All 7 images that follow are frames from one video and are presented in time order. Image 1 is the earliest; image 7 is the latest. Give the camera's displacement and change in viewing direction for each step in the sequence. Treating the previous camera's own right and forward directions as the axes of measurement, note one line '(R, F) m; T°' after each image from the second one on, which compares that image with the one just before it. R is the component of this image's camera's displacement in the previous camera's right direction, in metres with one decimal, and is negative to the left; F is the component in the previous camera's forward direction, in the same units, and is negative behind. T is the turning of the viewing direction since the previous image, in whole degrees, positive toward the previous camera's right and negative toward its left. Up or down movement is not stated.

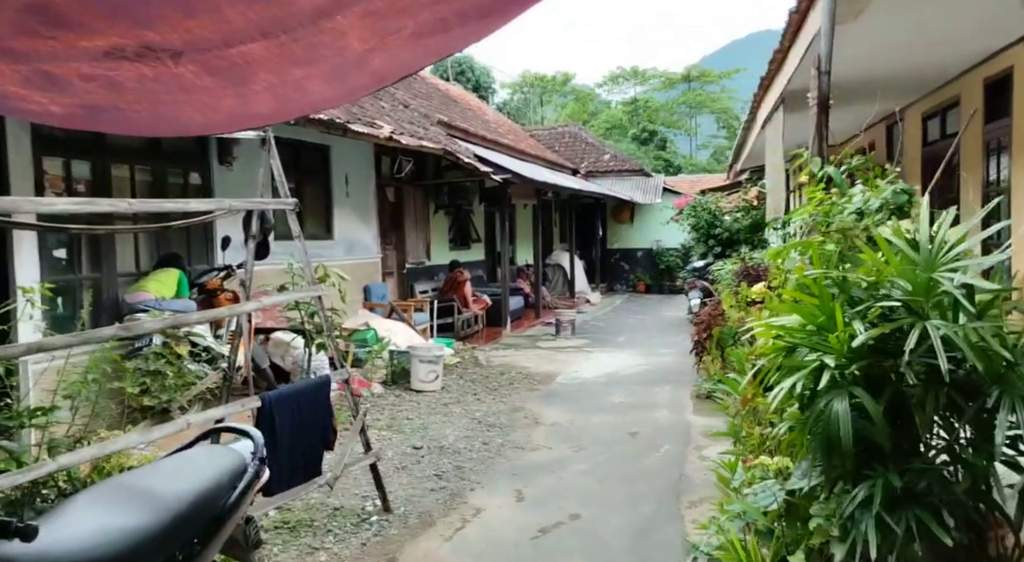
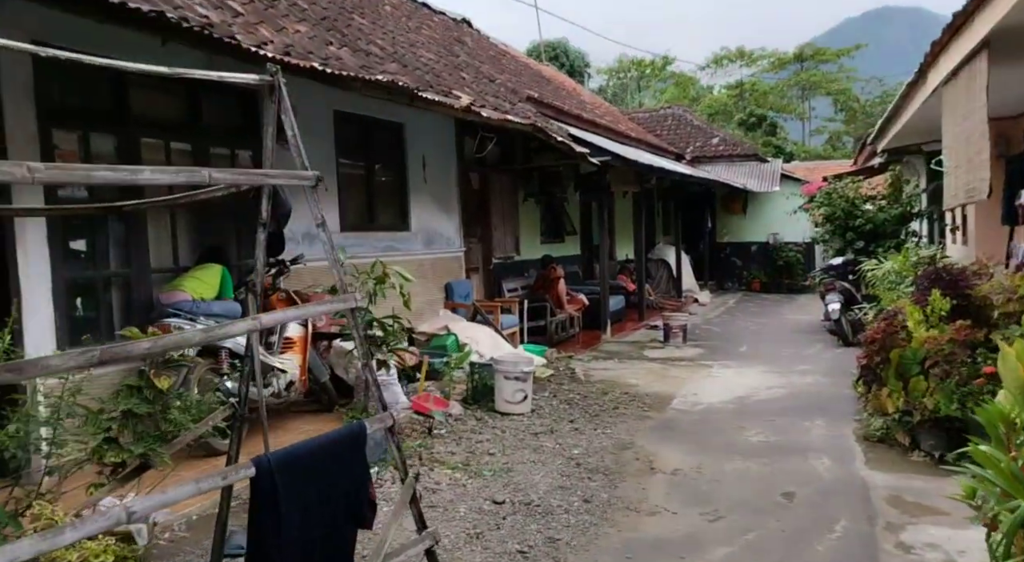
(-0.1, +1.2) m; -8°
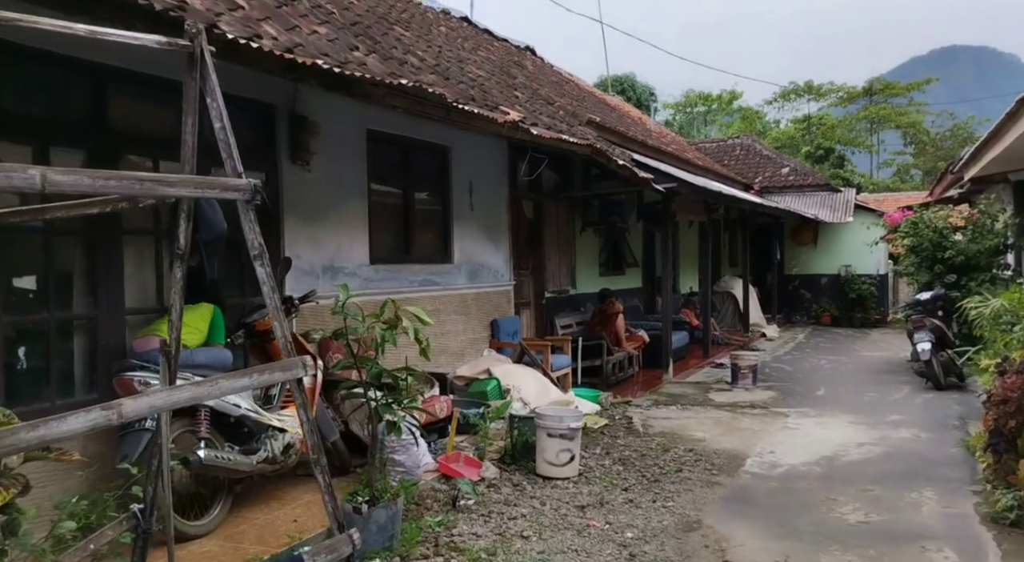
(+0.1, +0.8) m; -4°
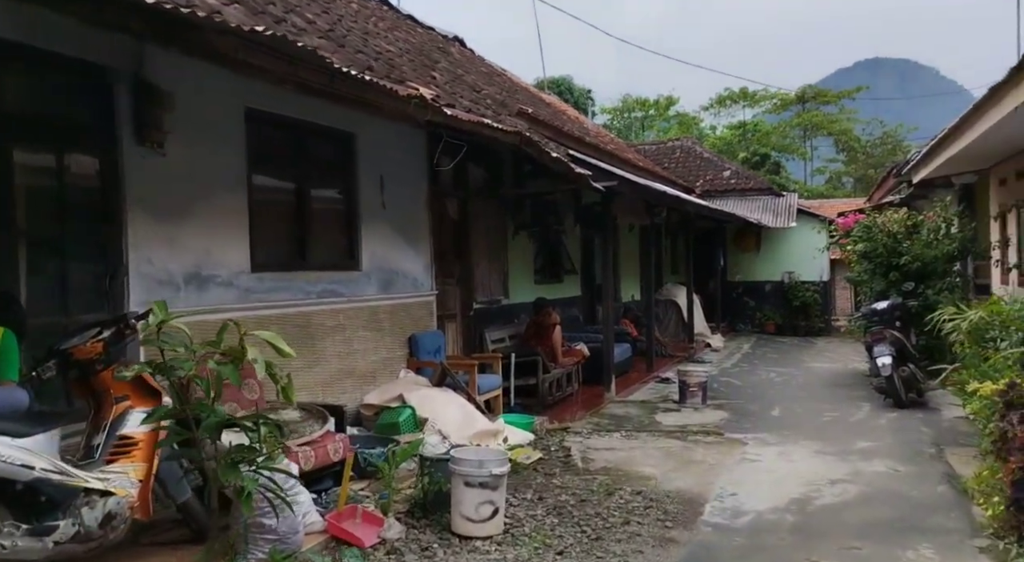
(+0.2, +1.0) m; +5°
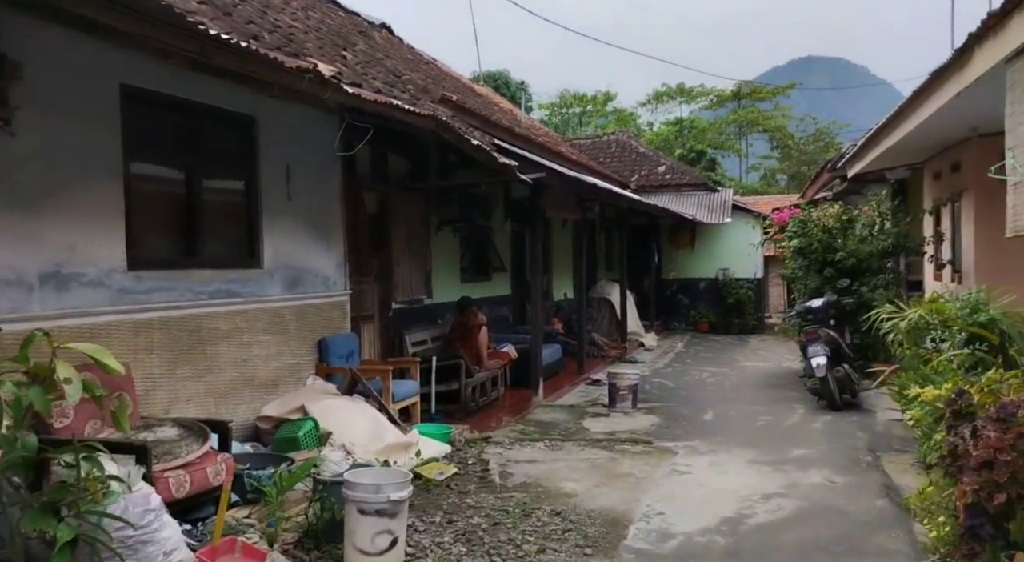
(+0.2, +0.4) m; +5°
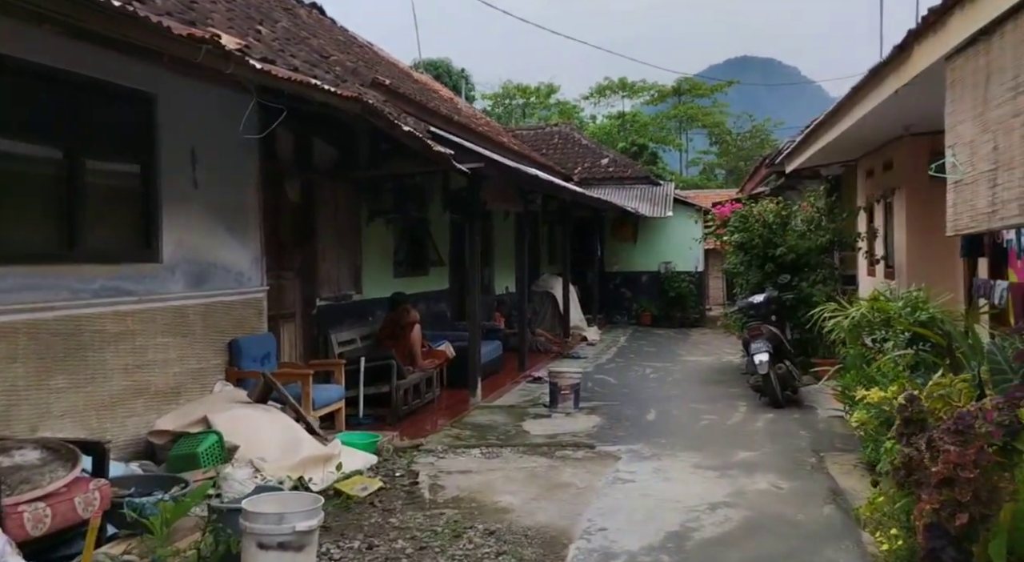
(+0.1, +0.4) m; +5°
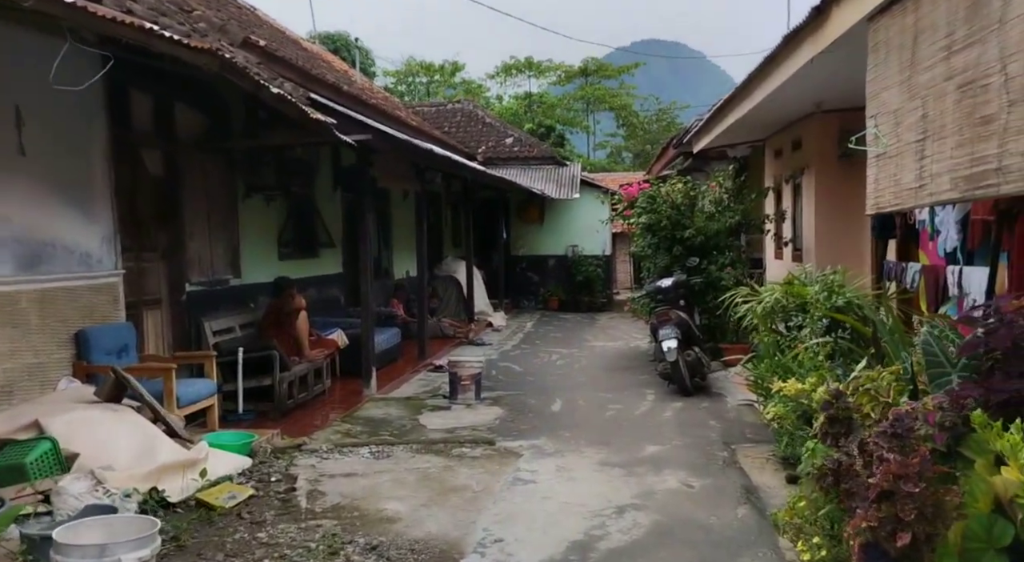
(+0.1, +0.5) m; +7°
